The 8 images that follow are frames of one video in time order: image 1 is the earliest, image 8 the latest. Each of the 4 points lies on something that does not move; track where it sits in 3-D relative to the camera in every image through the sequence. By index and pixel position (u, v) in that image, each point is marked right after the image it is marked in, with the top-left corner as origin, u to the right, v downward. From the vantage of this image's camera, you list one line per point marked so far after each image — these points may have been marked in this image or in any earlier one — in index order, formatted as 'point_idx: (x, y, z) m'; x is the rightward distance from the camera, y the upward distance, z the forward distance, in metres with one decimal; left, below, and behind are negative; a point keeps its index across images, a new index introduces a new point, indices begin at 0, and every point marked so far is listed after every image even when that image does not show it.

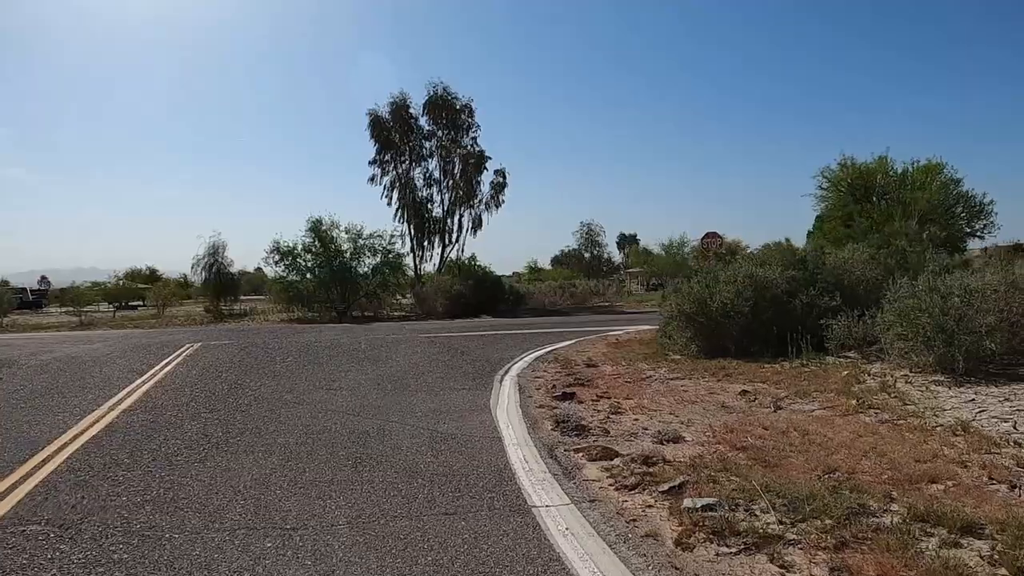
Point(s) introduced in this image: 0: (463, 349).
0: (-1.1, -1.4, +16.5) m
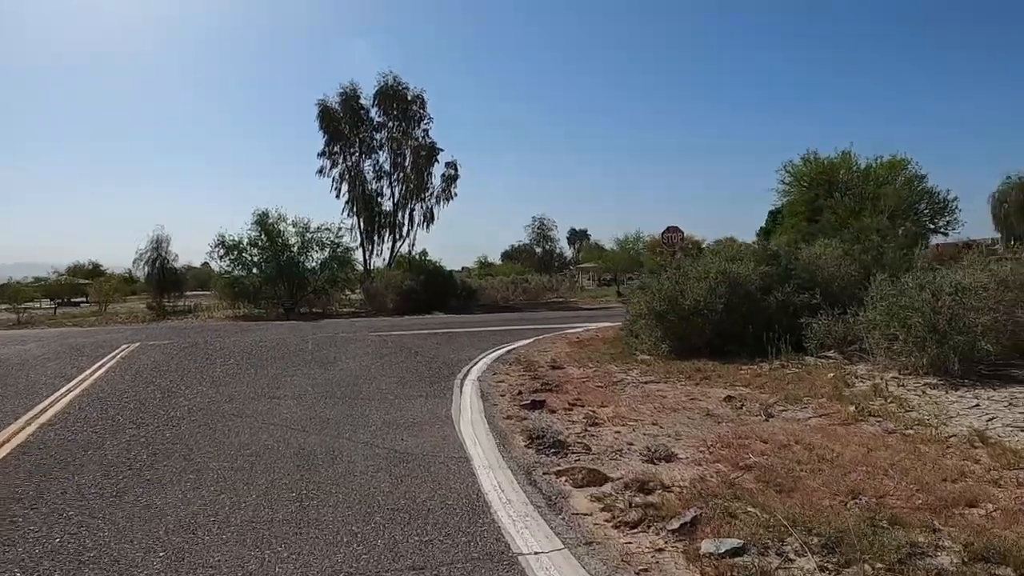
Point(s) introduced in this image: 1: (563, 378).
0: (-2.0, -1.3, +15.5) m
1: (+0.8, -1.4, +10.9) m
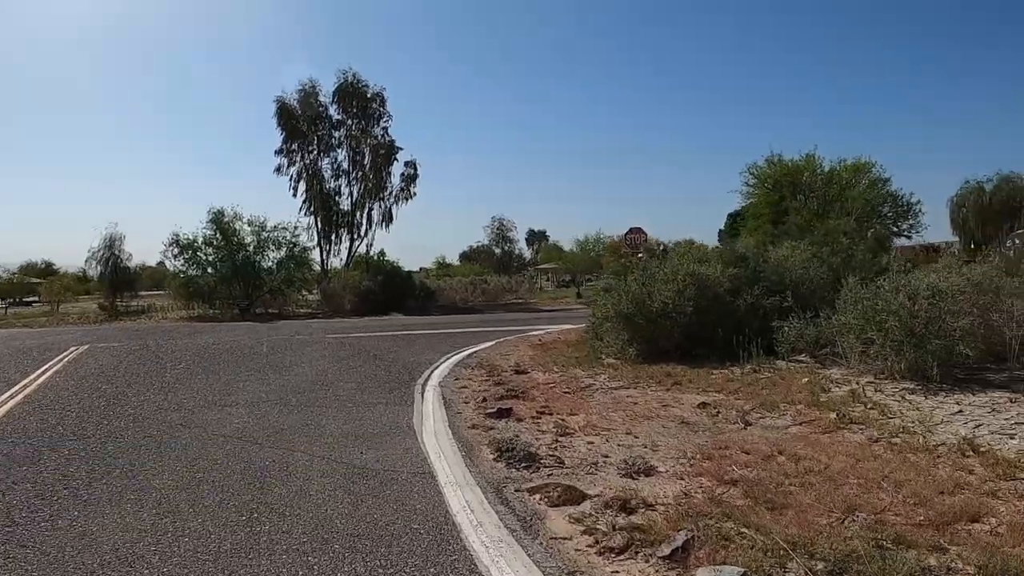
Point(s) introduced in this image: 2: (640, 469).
0: (-2.8, -1.3, +15.0) m
1: (+0.2, -1.4, +10.5) m
2: (+1.0, -1.4, +5.6) m
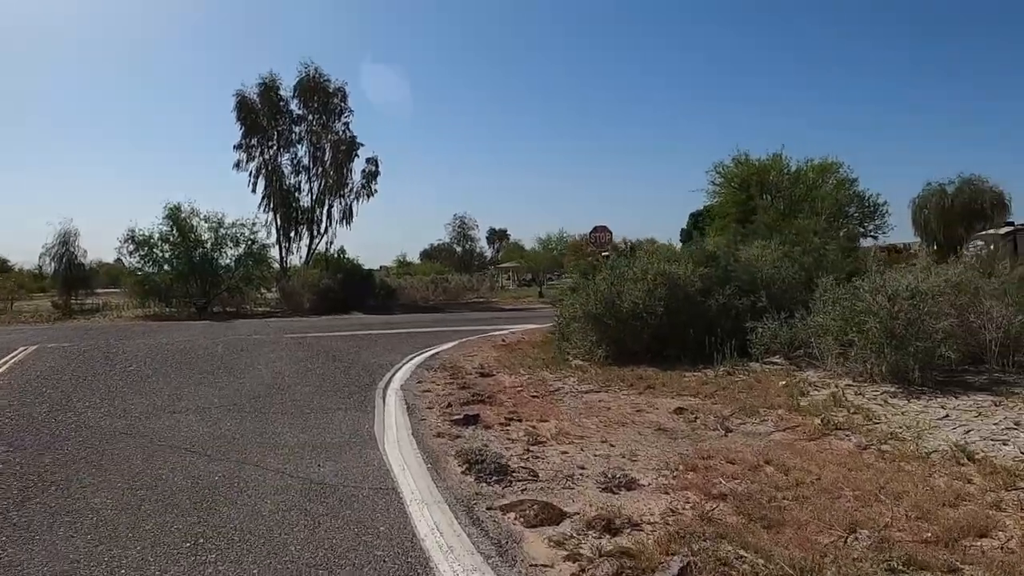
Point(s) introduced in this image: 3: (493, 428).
0: (-3.4, -1.3, +14.4) m
1: (-0.2, -1.4, +10.1) m
2: (+0.8, -1.4, +5.2) m
3: (-0.2, -1.4, +7.2) m
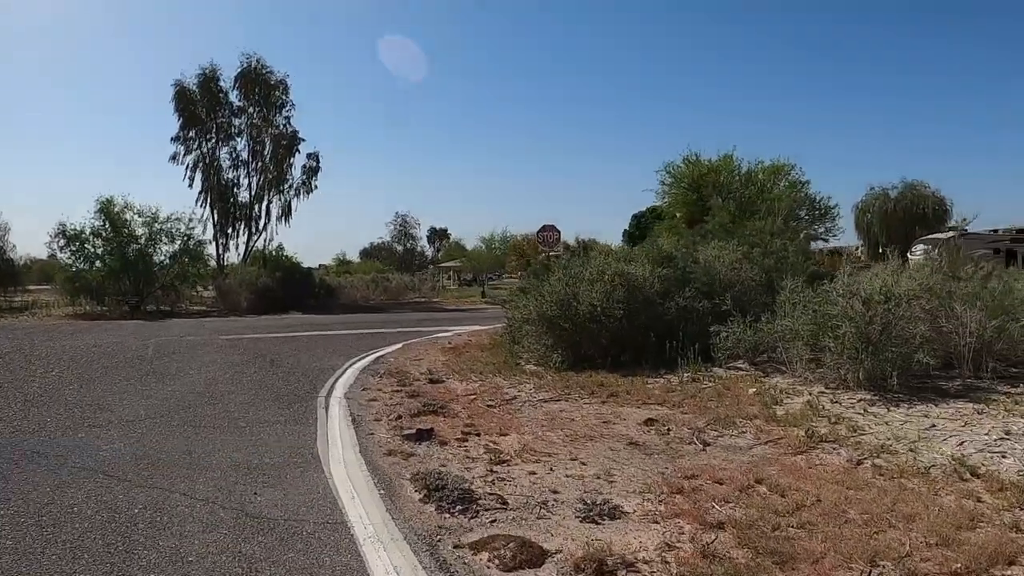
0: (-4.4, -1.3, +13.4) m
1: (-0.8, -1.4, +9.4) m
2: (+0.6, -1.4, +4.6) m
3: (-0.5, -1.4, +6.6) m
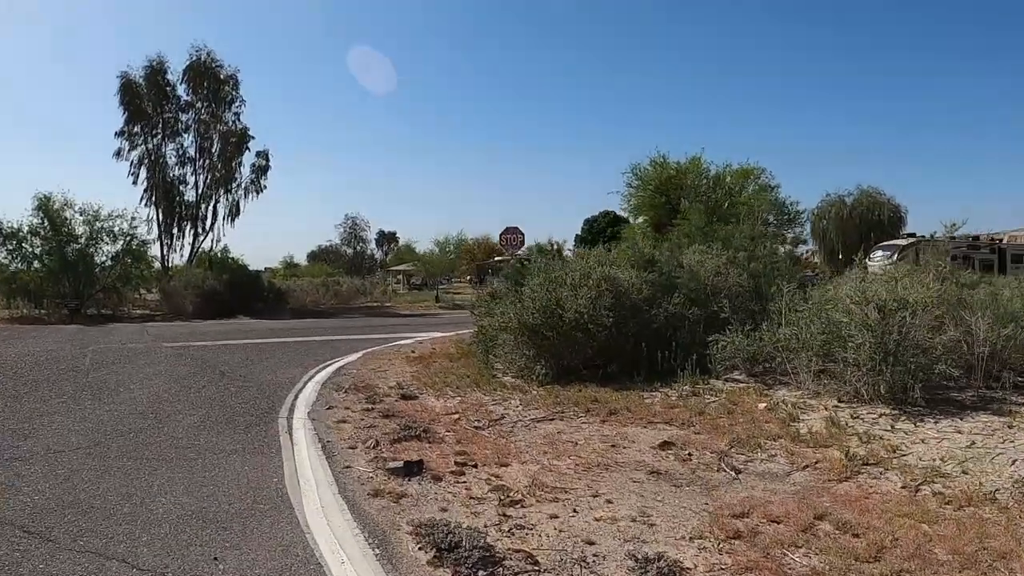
0: (-4.8, -1.4, +12.1) m
1: (-1.0, -1.4, +8.4) m
2: (+0.8, -1.5, +3.7) m
3: (-0.5, -1.5, +5.6) m
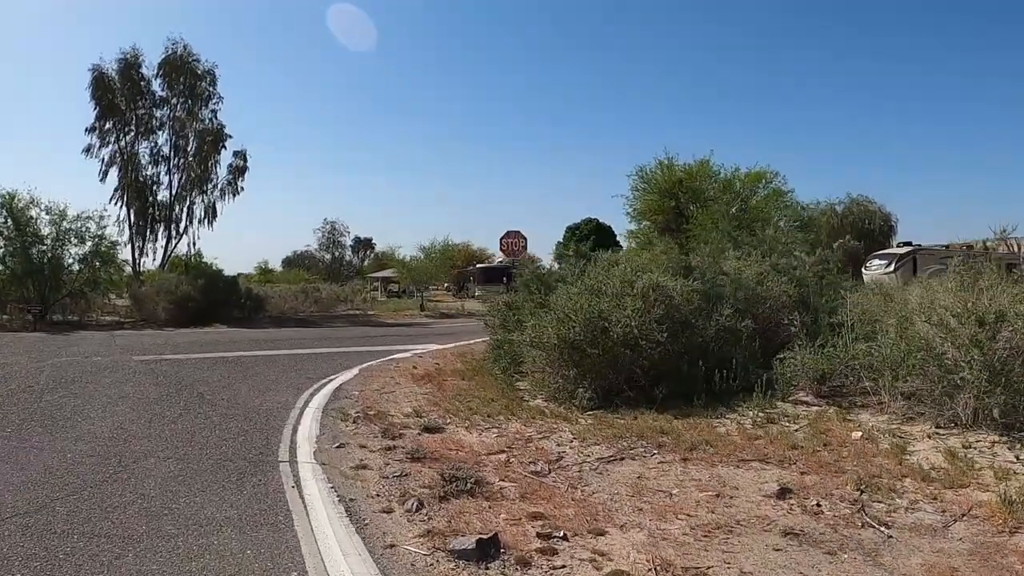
0: (-4.4, -1.5, +10.4) m
1: (-0.4, -1.5, +6.8) m
2: (+1.5, -1.5, +2.2) m
3: (+0.1, -1.5, +4.0) m
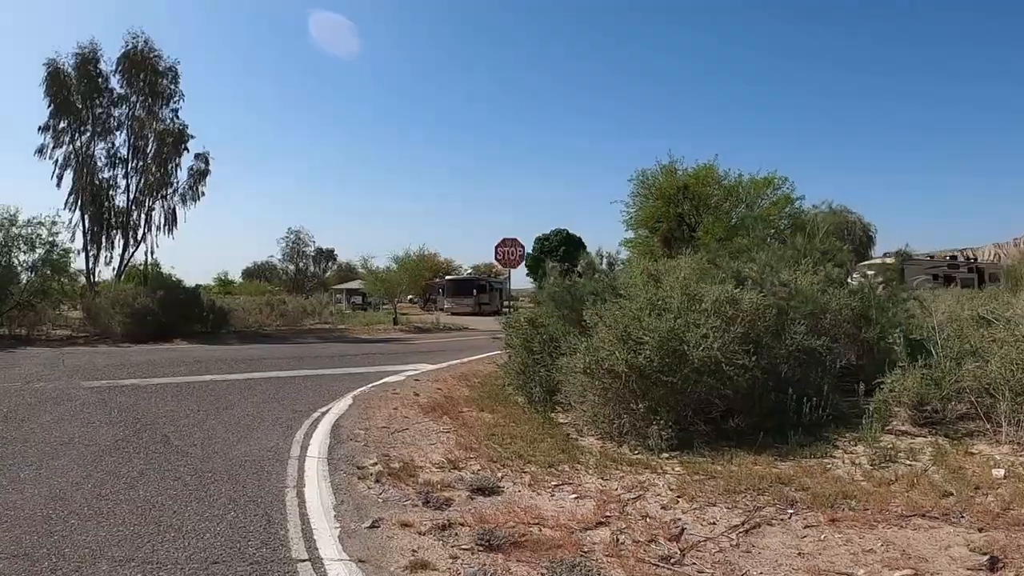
0: (-3.9, -1.6, +8.3) m
1: (+0.3, -1.6, +4.9) m
2: (+2.4, -1.5, +0.4) m
3: (+1.0, -1.6, +2.1) m
